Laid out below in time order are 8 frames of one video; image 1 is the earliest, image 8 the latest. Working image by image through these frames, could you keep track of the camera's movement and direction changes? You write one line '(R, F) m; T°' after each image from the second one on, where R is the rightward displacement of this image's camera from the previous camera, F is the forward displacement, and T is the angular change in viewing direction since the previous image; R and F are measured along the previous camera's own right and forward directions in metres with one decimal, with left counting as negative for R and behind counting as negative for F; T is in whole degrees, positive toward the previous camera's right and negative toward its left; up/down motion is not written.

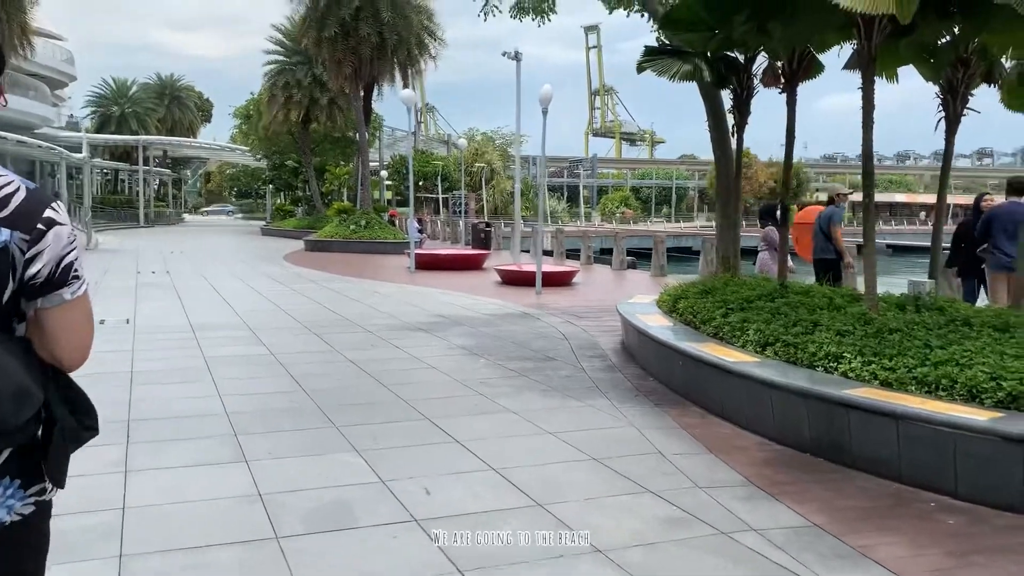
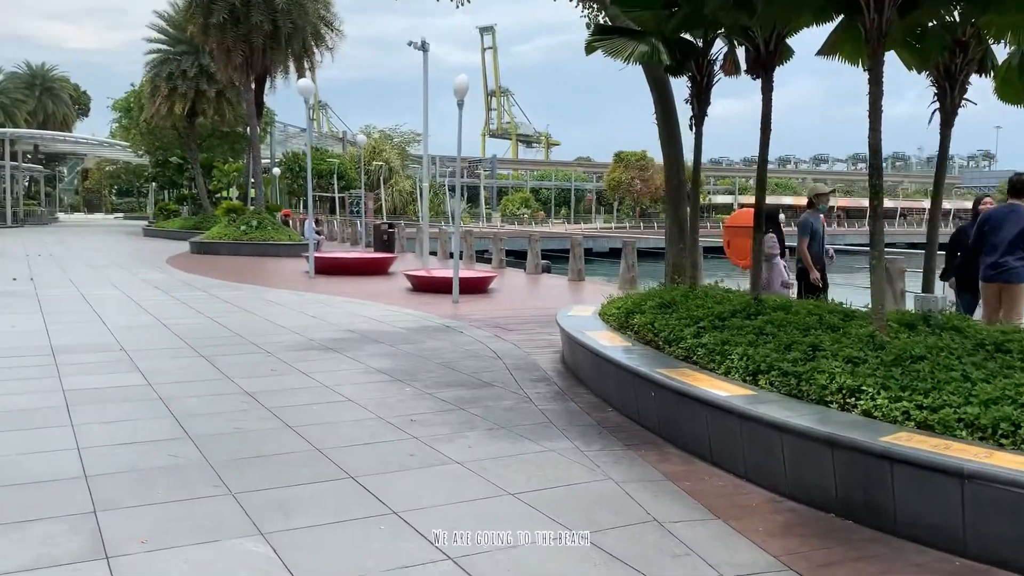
(-0.3, +1.2) m; +7°
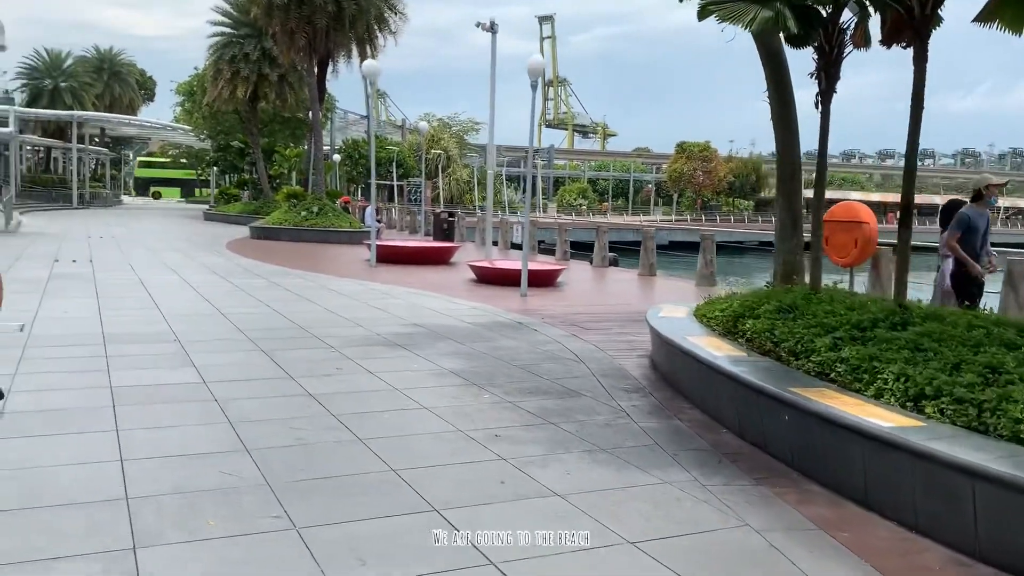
(-0.3, +0.8) m; -3°
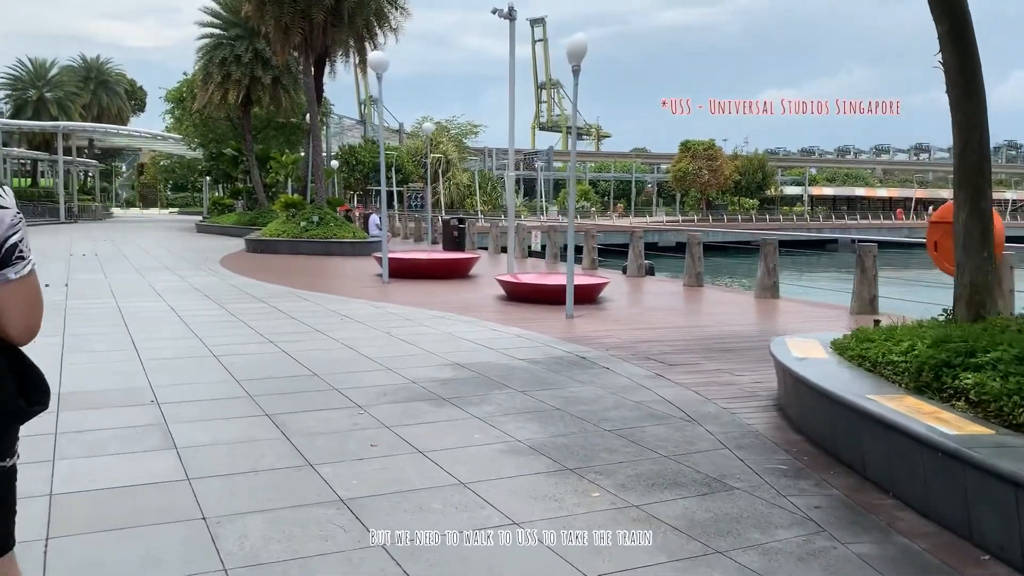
(-0.6, +1.9) m; 0°
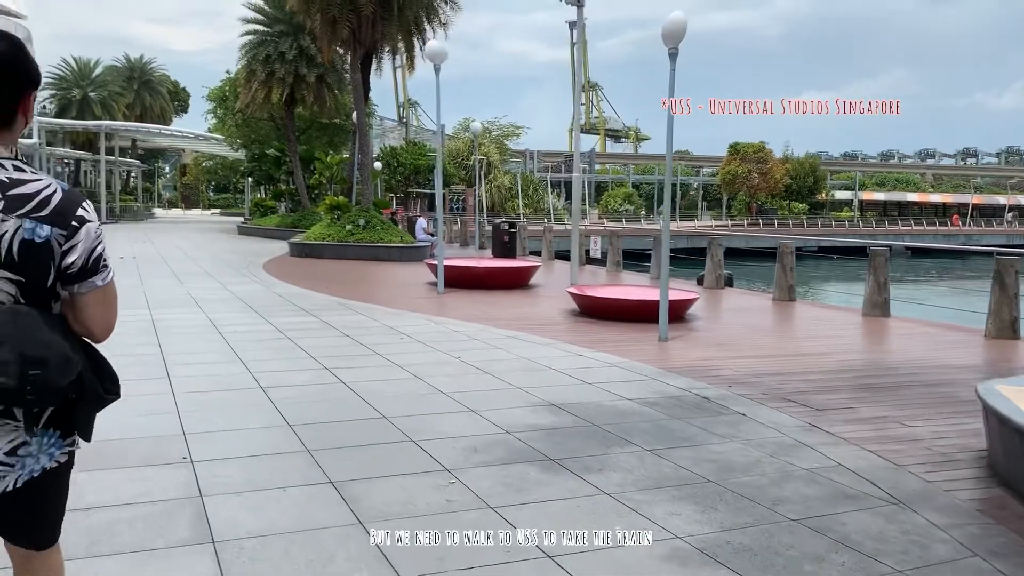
(-0.5, +1.4) m; -2°
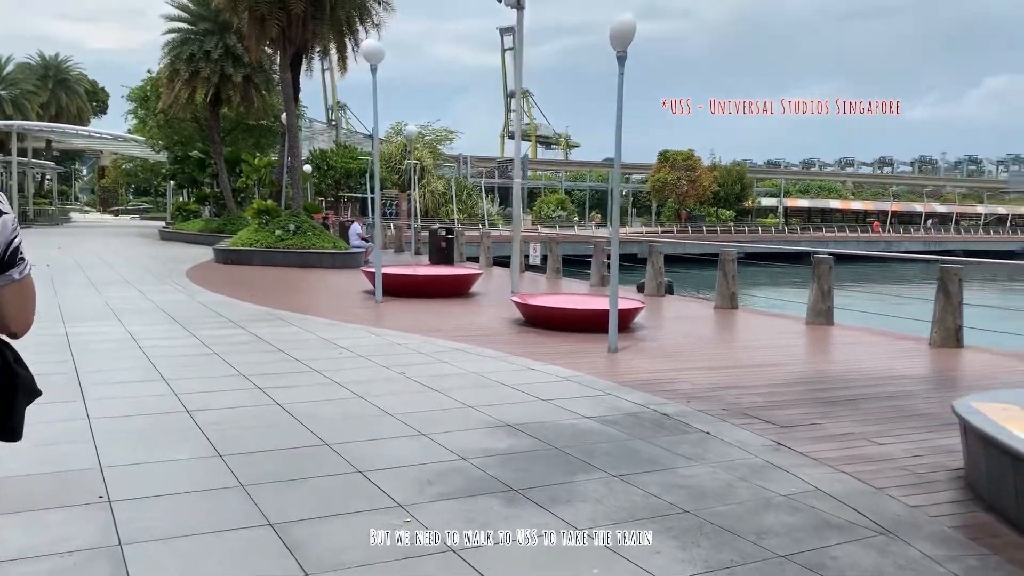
(-0.1, +0.4) m; +4°
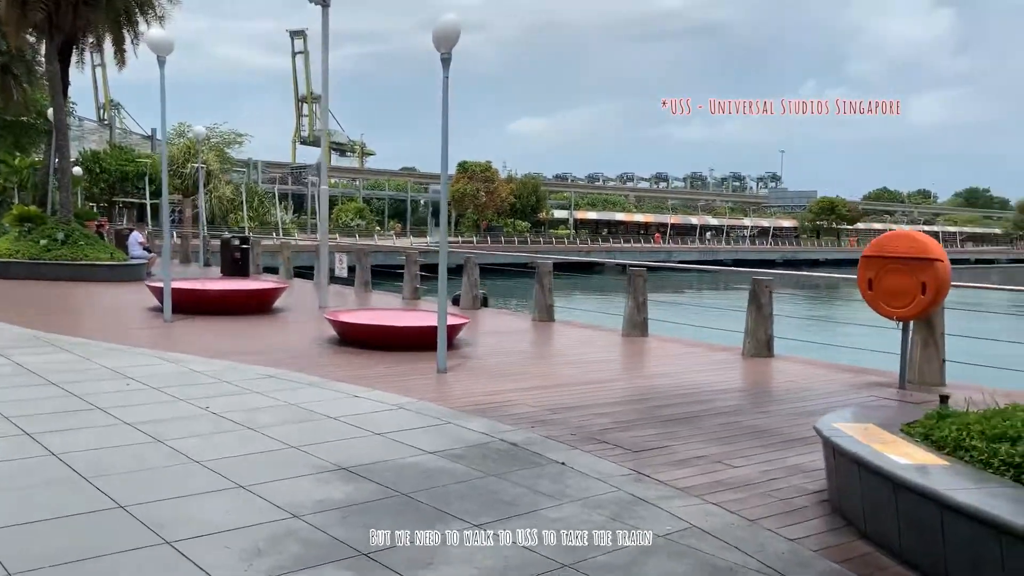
(-0.2, +0.7) m; +13°
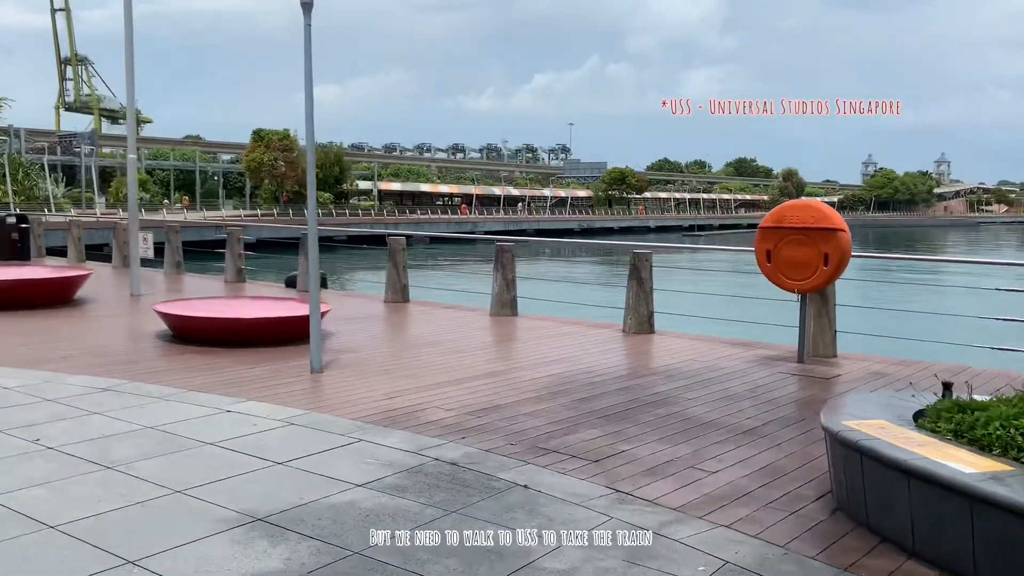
(-0.7, +1.1) m; +13°
